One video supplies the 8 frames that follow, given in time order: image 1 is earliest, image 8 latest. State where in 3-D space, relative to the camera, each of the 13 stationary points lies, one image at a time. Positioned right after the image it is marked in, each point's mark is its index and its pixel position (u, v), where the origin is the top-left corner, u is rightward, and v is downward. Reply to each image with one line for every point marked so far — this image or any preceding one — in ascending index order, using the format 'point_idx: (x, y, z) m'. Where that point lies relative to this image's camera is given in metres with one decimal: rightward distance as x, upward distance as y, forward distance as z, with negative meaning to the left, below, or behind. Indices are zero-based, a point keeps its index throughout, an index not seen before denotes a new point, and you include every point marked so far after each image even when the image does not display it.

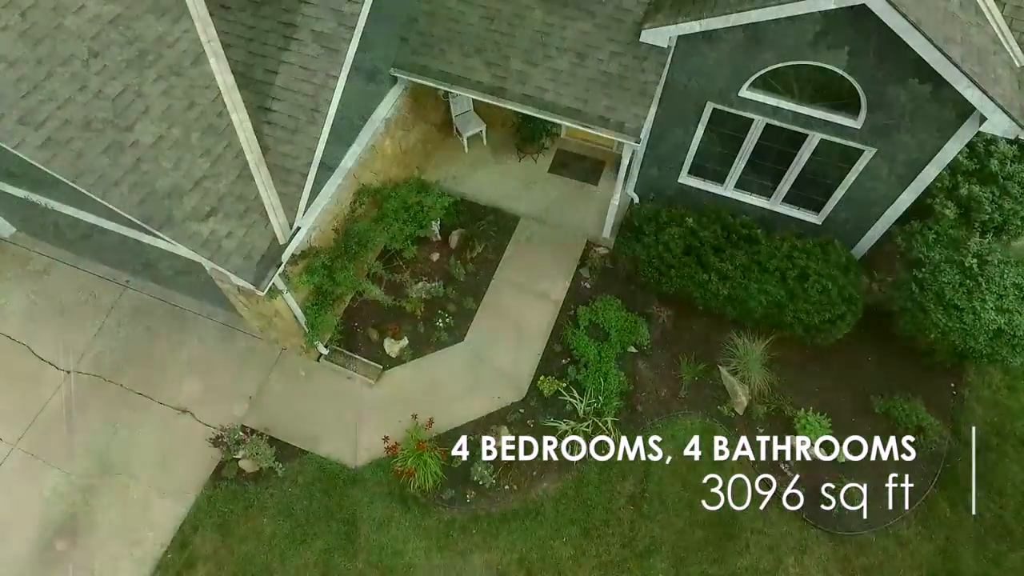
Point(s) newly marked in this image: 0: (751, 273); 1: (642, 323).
0: (+3.1, +0.2, +8.0) m
1: (+1.8, -0.5, +8.6) m
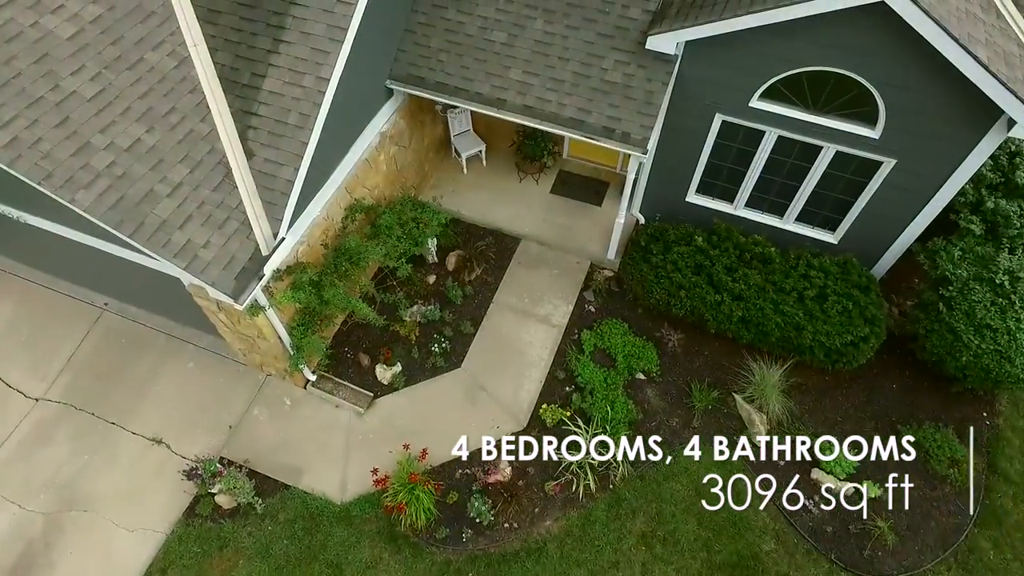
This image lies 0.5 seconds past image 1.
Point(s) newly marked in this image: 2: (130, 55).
0: (+3.1, -0.1, +7.6) m
1: (+1.8, -0.8, +8.1) m
2: (-3.7, +2.2, +5.9) m
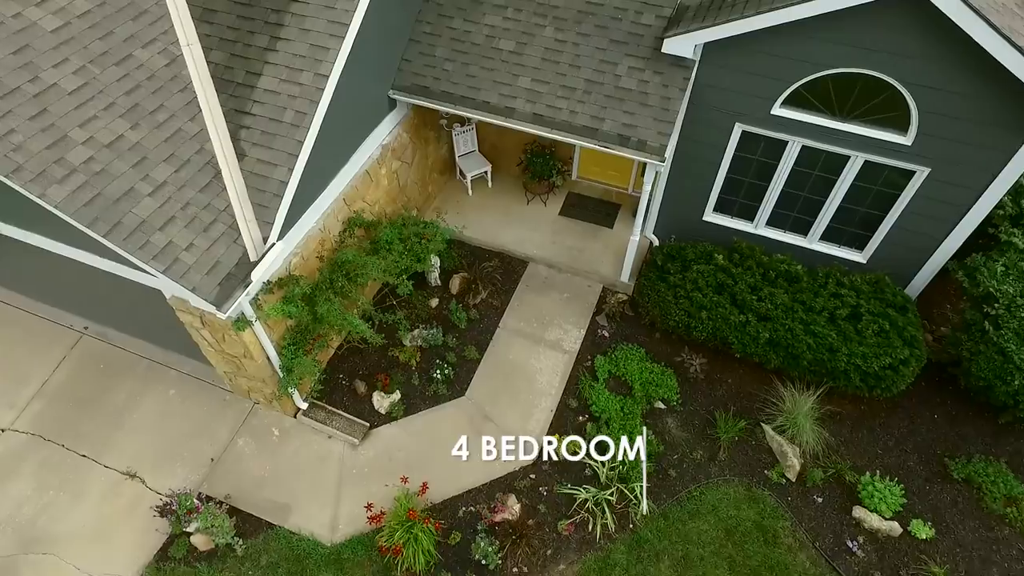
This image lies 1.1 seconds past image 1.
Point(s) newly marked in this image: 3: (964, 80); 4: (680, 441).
0: (+3.2, -0.3, +7.0) m
1: (+1.9, -1.0, +7.5) m
2: (-3.6, +2.1, +5.6) m
3: (+4.2, +1.9, +5.8) m
4: (+1.9, -1.8, +7.1) m
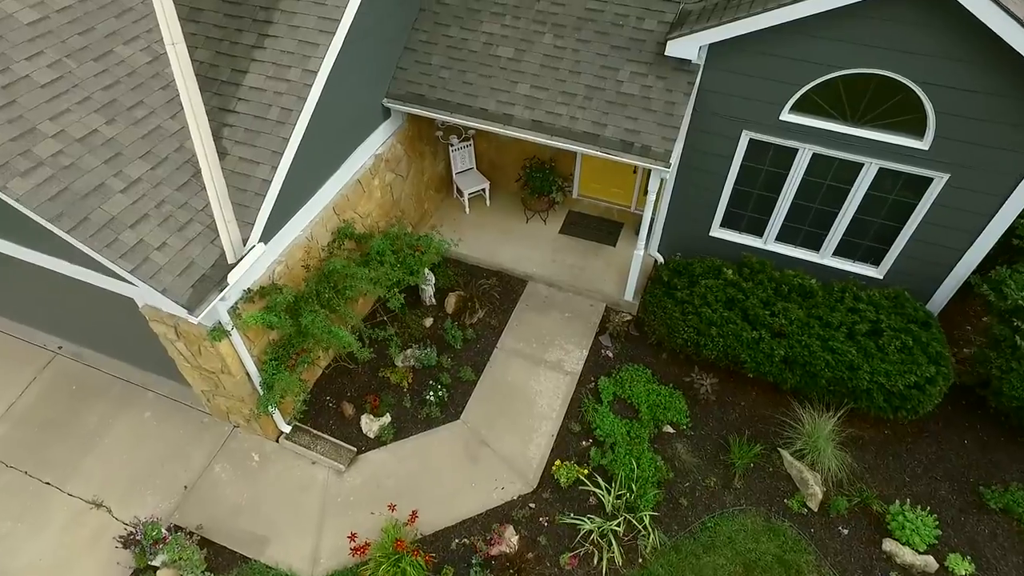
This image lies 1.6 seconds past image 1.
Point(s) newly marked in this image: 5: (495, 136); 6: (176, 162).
0: (+3.2, -0.4, +6.6) m
1: (+1.9, -1.2, +7.0) m
2: (-3.6, +2.1, +5.3) m
3: (+4.2, +1.9, +5.5) m
4: (+1.9, -1.9, +6.6) m
5: (-0.2, +2.1, +8.7) m
6: (-2.8, +1.1, +5.2) m
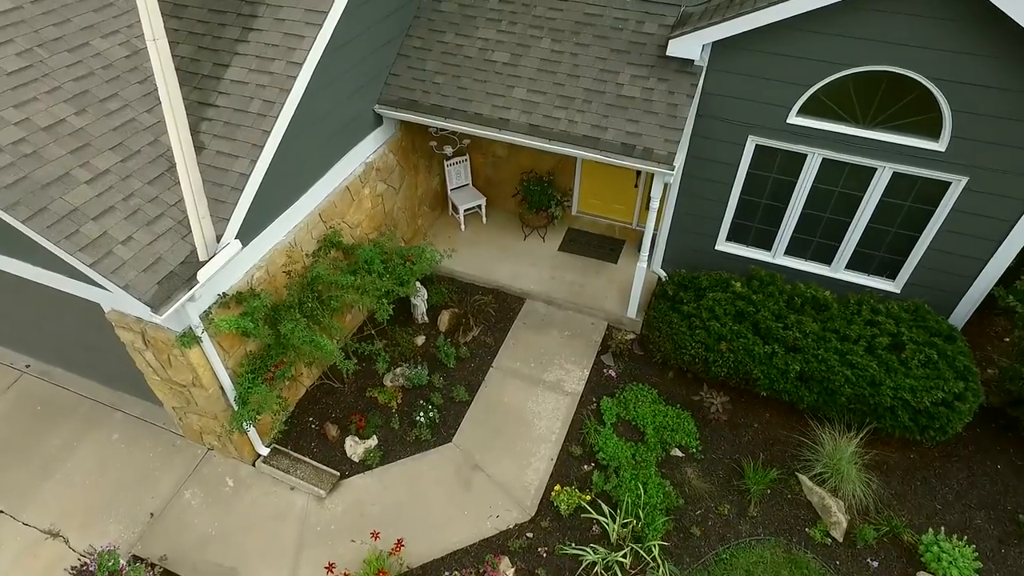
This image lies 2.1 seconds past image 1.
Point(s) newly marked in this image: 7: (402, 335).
0: (+3.2, -0.5, +6.2) m
1: (+1.8, -1.4, +6.6) m
2: (-3.6, +2.1, +5.1) m
3: (+4.2, +1.8, +5.2) m
4: (+1.9, -2.0, +6.0) m
5: (-0.3, +1.9, +8.4) m
6: (-2.9, +1.1, +4.9) m
7: (-1.3, -0.6, +7.3) m
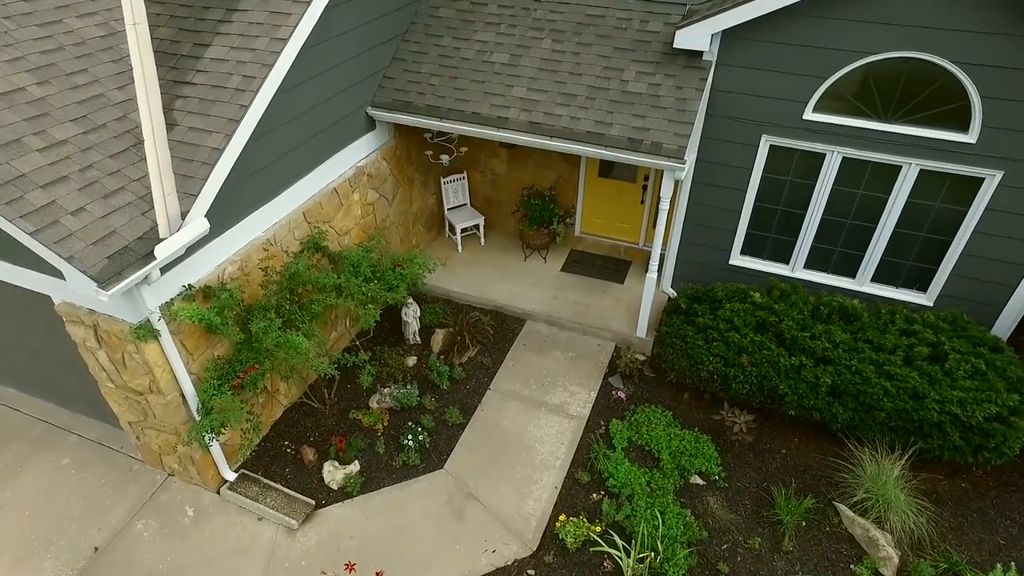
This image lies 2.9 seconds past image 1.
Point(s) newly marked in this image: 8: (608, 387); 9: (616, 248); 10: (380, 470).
0: (+3.1, -0.6, +5.6) m
1: (+1.8, -1.4, +5.9) m
2: (-3.6, +2.1, +4.8) m
3: (+4.1, +1.9, +4.9) m
4: (+1.9, -2.0, +5.3) m
5: (-0.3, +1.6, +8.1) m
6: (-2.9, +1.1, +4.5) m
7: (-1.3, -0.7, +6.7) m
8: (+1.0, -1.0, +6.5) m
9: (+1.4, +0.5, +8.1) m
10: (-1.2, -1.7, +5.7) m
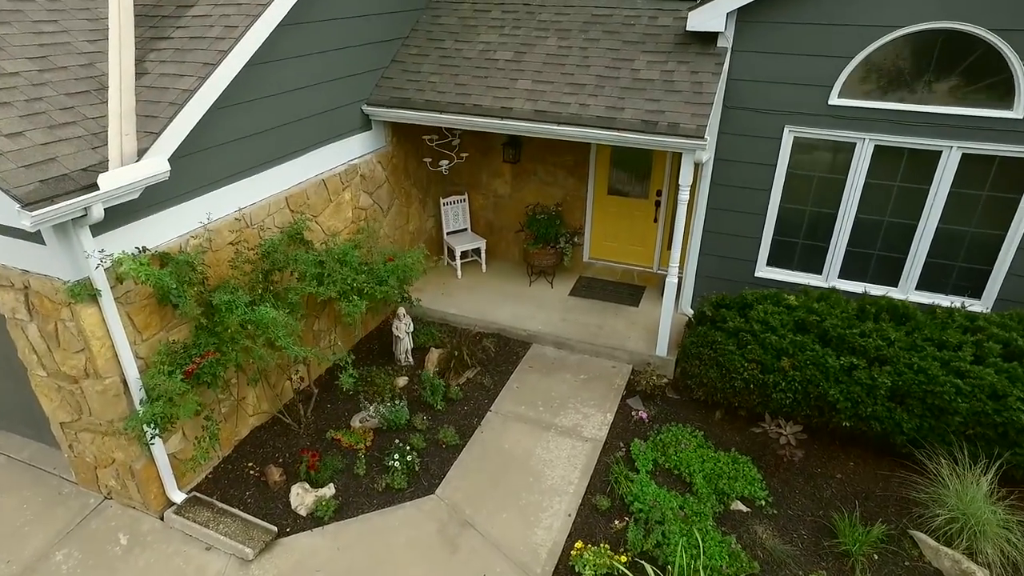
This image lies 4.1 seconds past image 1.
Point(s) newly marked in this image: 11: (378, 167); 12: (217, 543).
0: (+3.2, -0.5, +4.8) m
1: (+1.9, -1.4, +5.0) m
2: (-3.6, +2.3, +4.5) m
3: (+4.2, +2.1, +4.6) m
4: (+1.9, -1.9, +4.3) m
5: (-0.2, +1.2, +7.6) m
6: (-2.9, +1.4, +4.1) m
7: (-1.3, -0.8, +5.9) m
8: (+1.1, -1.1, +5.7) m
9: (+1.4, +0.2, +7.5) m
10: (-1.2, -1.6, +4.8) m
11: (-1.4, +1.2, +6.3) m
12: (-2.1, -1.8, +4.4) m
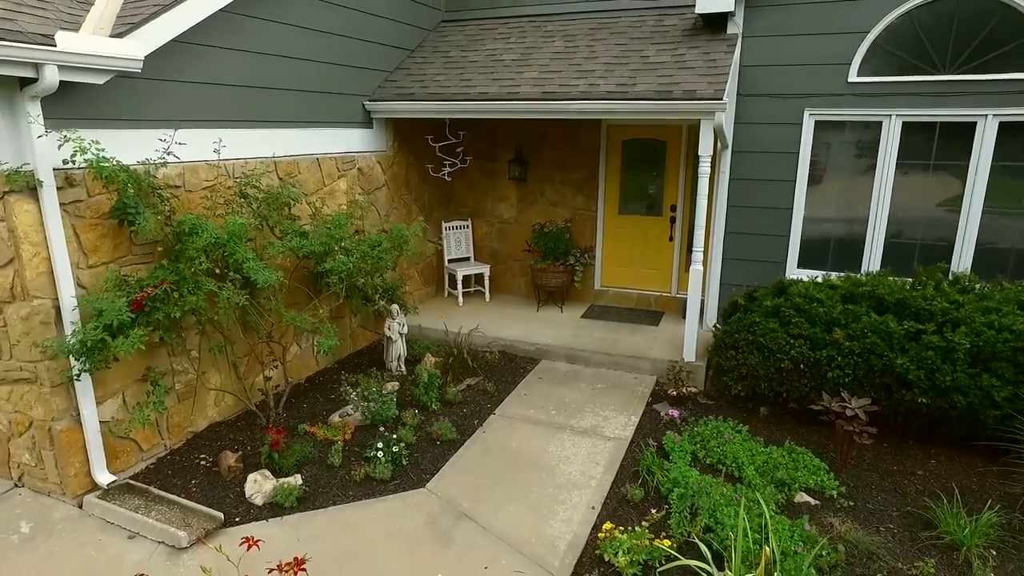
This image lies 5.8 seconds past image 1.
0: (+3.2, -0.2, +4.1) m
1: (+1.9, -1.1, +4.1) m
2: (-3.5, +2.6, +4.5) m
3: (+4.2, +2.4, +4.5) m
4: (+1.9, -1.4, +3.3) m
5: (-0.2, +0.8, +7.3) m
6: (-2.8, +1.8, +3.8) m
7: (-1.2, -0.7, +5.2) m
8: (+1.1, -1.0, +4.8) m
9: (+1.5, -0.2, +6.9) m
10: (-1.1, -1.2, +3.9) m
11: (-1.3, +1.2, +6.0) m
12: (-2.0, -1.3, +3.4) m
